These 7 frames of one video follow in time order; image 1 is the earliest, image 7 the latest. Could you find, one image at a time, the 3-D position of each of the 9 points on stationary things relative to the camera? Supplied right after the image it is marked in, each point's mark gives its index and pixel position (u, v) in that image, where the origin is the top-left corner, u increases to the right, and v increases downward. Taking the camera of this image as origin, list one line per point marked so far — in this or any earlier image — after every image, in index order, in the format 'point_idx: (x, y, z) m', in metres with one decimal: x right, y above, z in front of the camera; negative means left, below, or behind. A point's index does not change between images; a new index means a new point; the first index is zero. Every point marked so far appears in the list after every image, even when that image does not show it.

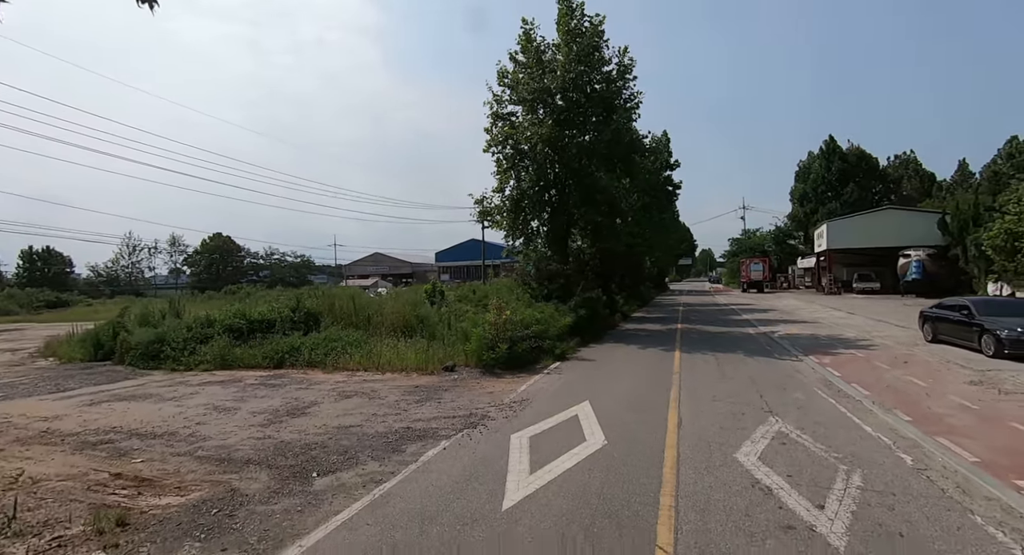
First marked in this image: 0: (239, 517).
0: (-2.9, -2.5, +5.0) m
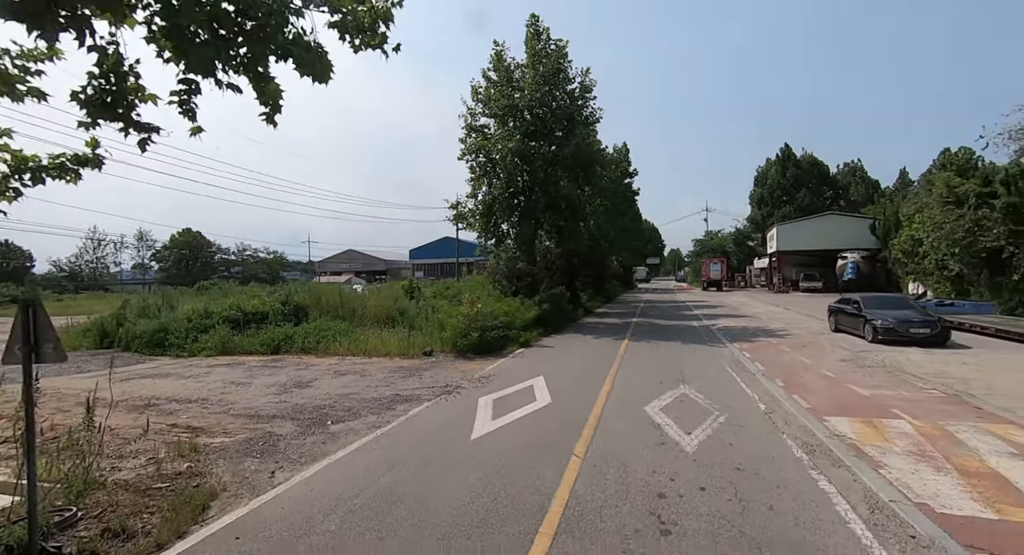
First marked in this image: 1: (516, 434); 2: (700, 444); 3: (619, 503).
0: (-3.4, -2.5, +6.8) m
1: (0.0, -2.4, +7.2) m
2: (+2.7, -2.4, +6.5) m
3: (+1.1, -2.4, +4.9) m
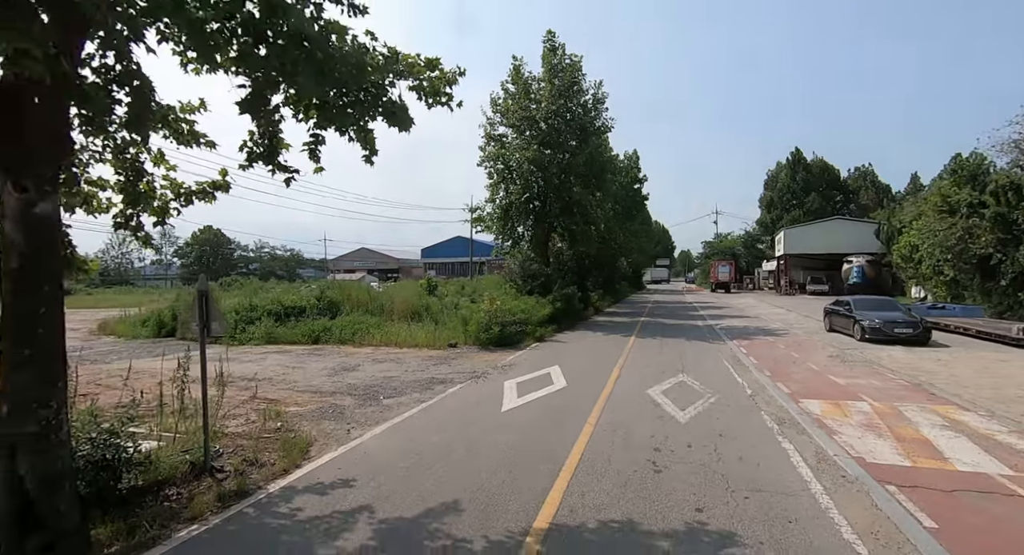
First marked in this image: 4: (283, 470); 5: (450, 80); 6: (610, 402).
0: (-3.0, -2.4, +8.3) m
1: (+0.5, -2.5, +8.6) m
2: (+3.1, -2.4, +7.9) m
3: (+1.5, -2.4, +6.3) m
4: (-2.9, -2.4, +5.8) m
5: (-0.8, +2.5, +5.9) m
6: (+1.9, -2.4, +8.9) m
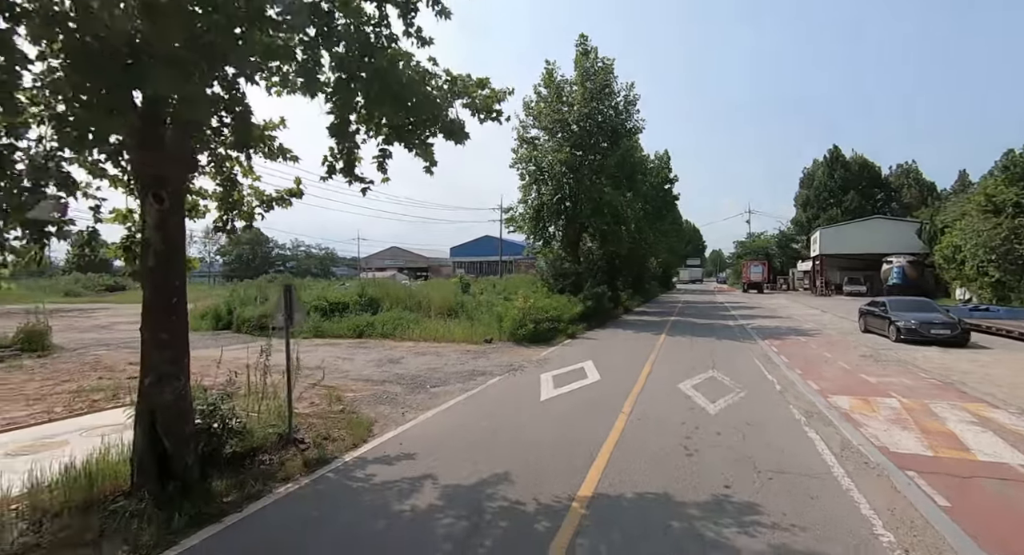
0: (-2.2, -2.4, +9.1) m
1: (+1.2, -2.4, +9.2) m
2: (+3.8, -2.4, +8.4) m
3: (+2.1, -2.4, +6.8) m
4: (-2.3, -2.4, +6.6) m
5: (-0.2, +2.5, +6.5) m
6: (+2.7, -2.4, +9.4) m
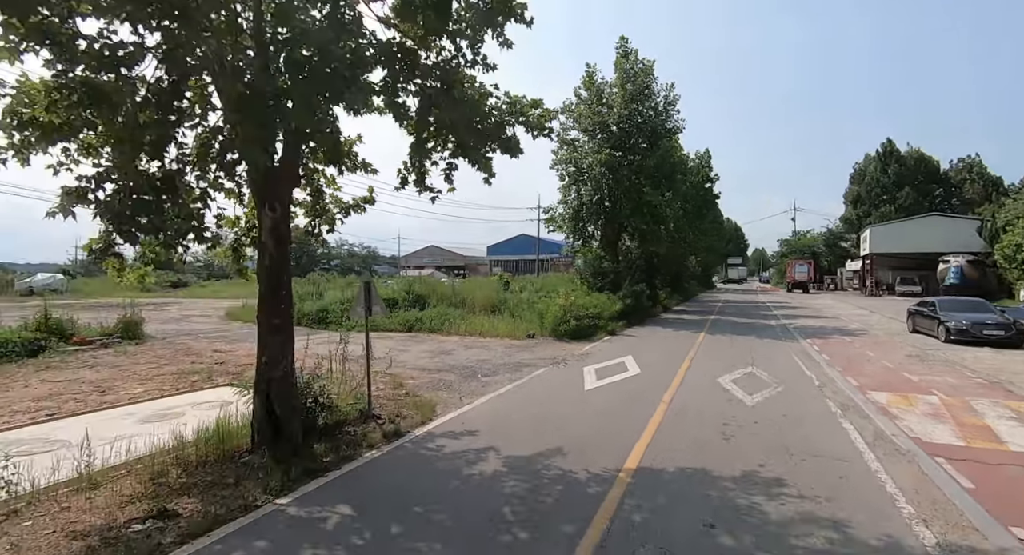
0: (-1.2, -2.3, +10.0) m
1: (+2.2, -2.4, +9.8) m
2: (+4.7, -2.4, +8.8) m
3: (+2.9, -2.4, +7.4) m
4: (-1.5, -2.3, +7.5) m
5: (+0.6, +2.6, +7.2) m
6: (+3.7, -2.4, +9.9) m
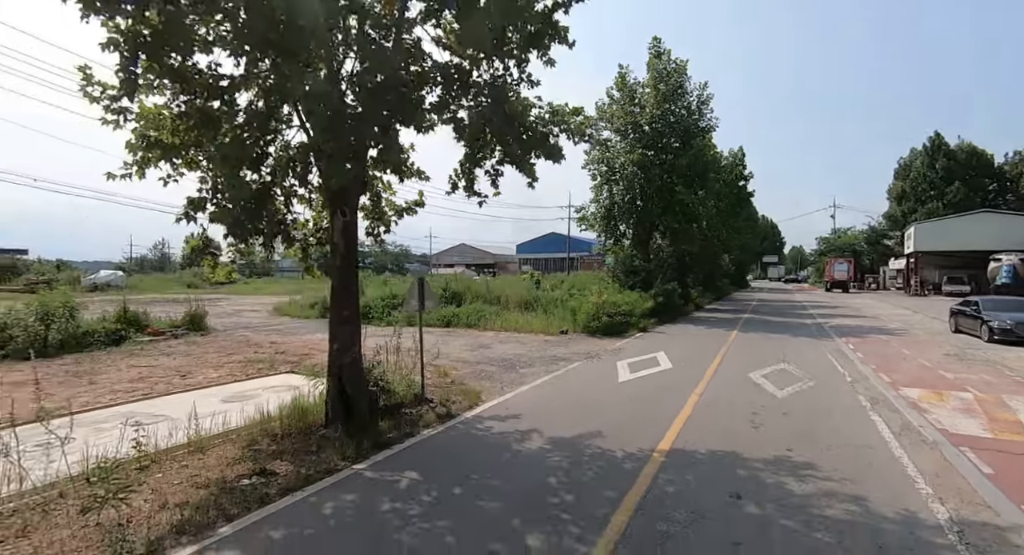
0: (-0.4, -2.3, +10.7) m
1: (+3.1, -2.3, +10.3) m
2: (+5.5, -2.3, +9.1) m
3: (+3.6, -2.3, +7.8) m
4: (-0.8, -2.3, +8.2) m
5: (+1.3, +2.6, +7.8) m
6: (+4.5, -2.3, +10.3) m
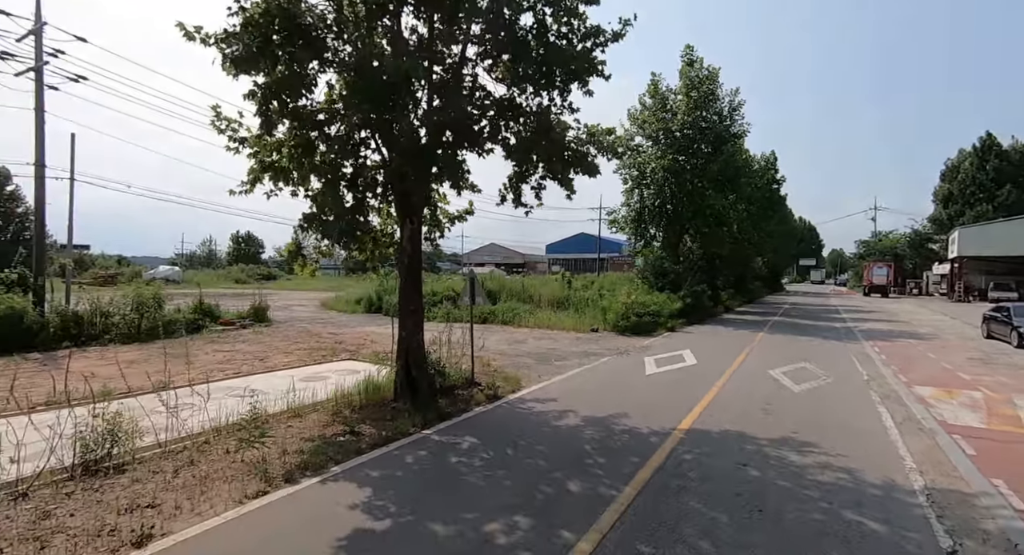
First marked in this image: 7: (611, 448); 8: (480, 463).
0: (+0.5, -2.3, +11.8) m
1: (+3.9, -2.4, +11.2) m
2: (+6.3, -2.4, +9.9) m
3: (+4.3, -2.4, +8.7) m
4: (0.0, -2.3, +9.3) m
5: (+2.1, +2.6, +8.8) m
6: (+5.4, -2.4, +11.1) m
7: (+1.3, -2.4, +6.4) m
8: (-0.4, -2.3, +5.7) m
